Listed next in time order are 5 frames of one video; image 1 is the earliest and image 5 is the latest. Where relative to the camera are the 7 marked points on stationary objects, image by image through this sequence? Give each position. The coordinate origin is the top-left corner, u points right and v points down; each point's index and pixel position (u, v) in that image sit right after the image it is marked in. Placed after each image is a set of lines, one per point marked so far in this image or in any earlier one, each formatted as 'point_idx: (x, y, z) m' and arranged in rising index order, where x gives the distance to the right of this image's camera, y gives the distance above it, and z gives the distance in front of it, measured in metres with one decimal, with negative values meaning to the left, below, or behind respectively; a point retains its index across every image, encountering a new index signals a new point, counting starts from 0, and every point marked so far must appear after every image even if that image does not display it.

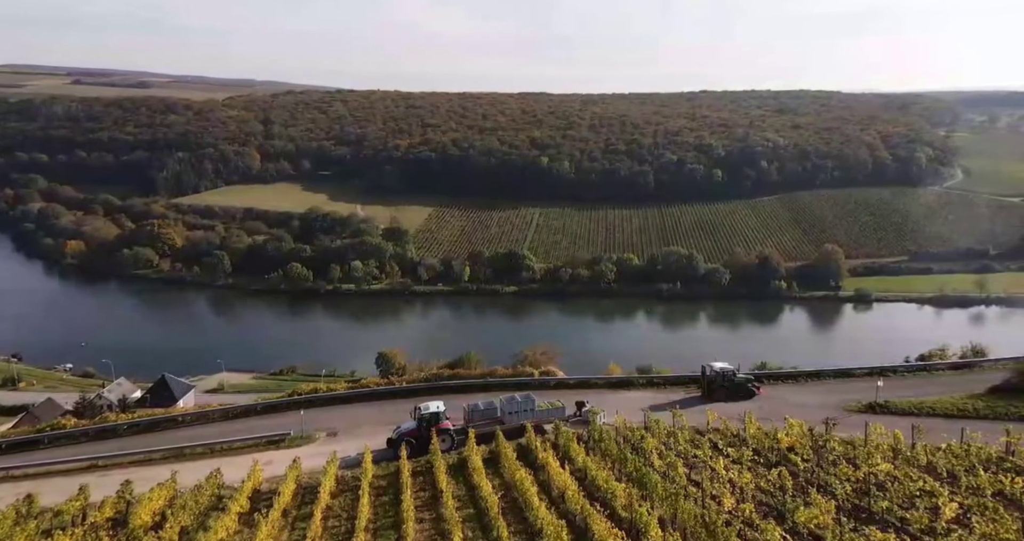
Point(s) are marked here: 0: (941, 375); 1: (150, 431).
0: (+11.5, -2.8, +19.2) m
1: (-8.7, -3.9, +17.4) m
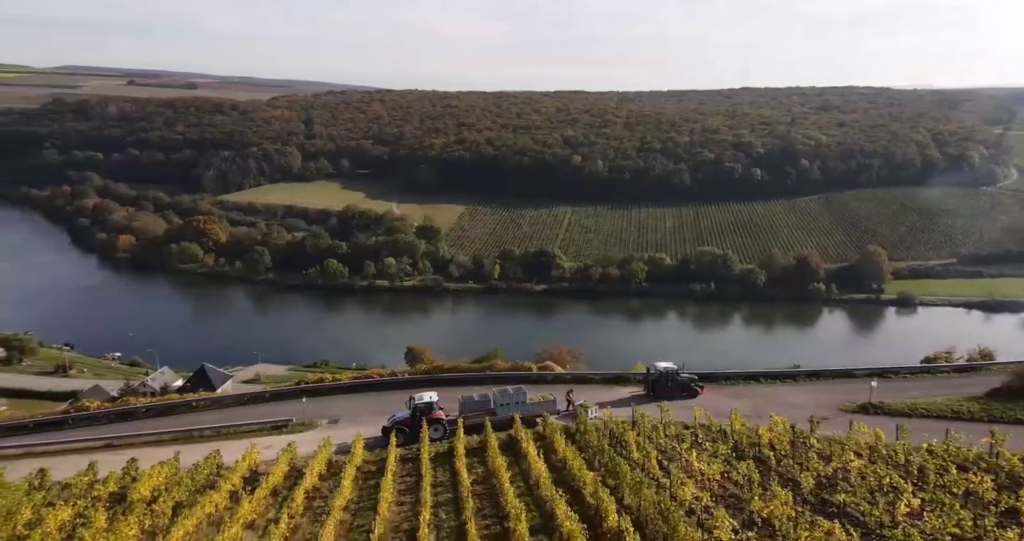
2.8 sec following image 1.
0: (+11.4, -2.8, +18.9) m
1: (-8.9, -3.7, +18.4) m
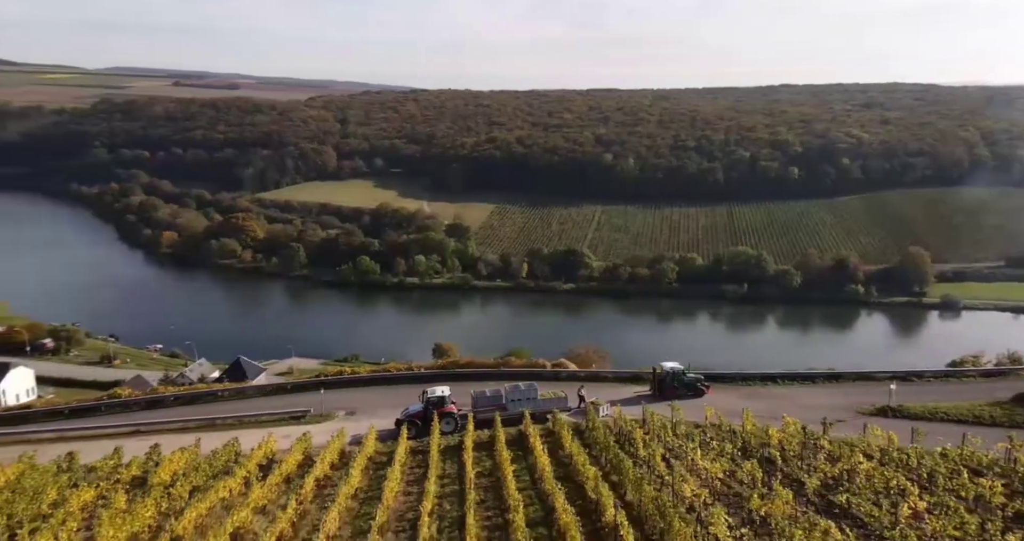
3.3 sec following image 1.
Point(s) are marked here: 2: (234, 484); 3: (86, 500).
0: (+11.8, -2.8, +18.5) m
1: (-8.5, -3.5, +19.1) m
2: (-5.2, -4.0, +13.3) m
3: (-7.4, -4.0, +12.4) m
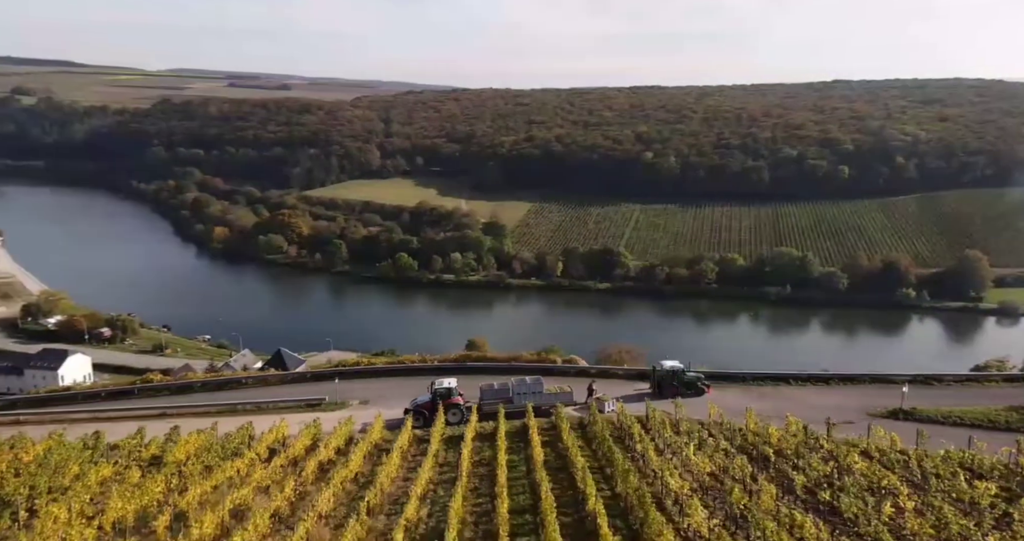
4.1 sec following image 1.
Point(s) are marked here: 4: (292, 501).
0: (+12.0, -2.9, +18.0) m
1: (-8.2, -3.3, +20.0) m
2: (-5.3, -3.8, +13.9) m
3: (-7.6, -3.8, +13.3) m
4: (-3.9, -4.0, +12.5) m
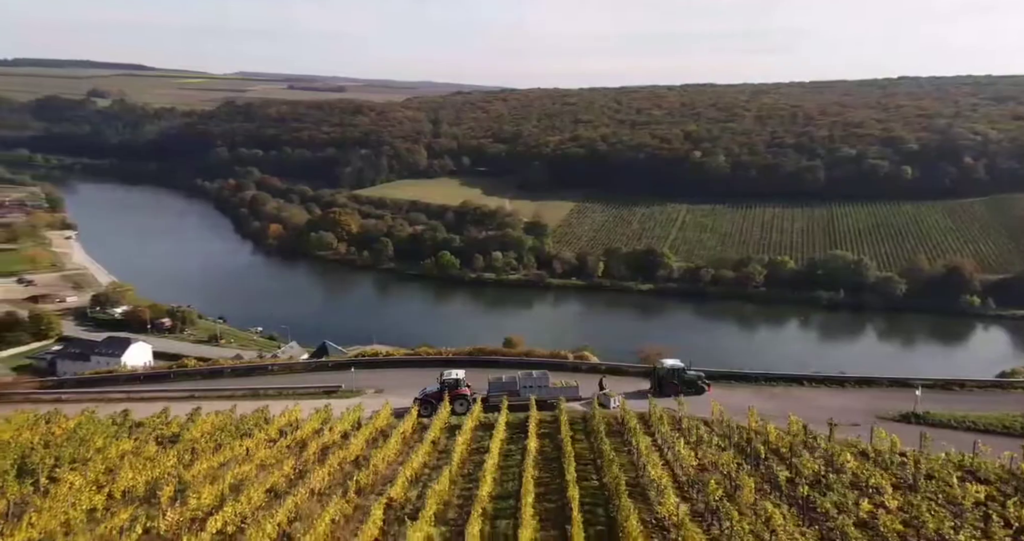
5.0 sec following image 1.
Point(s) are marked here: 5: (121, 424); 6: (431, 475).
0: (+12.1, -2.9, +17.3) m
1: (-7.8, -3.1, +20.9) m
2: (-5.4, -3.6, +14.7) m
3: (-7.7, -3.5, +14.2) m
4: (-4.1, -3.8, +13.2) m
5: (-8.8, -3.4, +15.9) m
6: (-1.5, -3.9, +13.6) m
